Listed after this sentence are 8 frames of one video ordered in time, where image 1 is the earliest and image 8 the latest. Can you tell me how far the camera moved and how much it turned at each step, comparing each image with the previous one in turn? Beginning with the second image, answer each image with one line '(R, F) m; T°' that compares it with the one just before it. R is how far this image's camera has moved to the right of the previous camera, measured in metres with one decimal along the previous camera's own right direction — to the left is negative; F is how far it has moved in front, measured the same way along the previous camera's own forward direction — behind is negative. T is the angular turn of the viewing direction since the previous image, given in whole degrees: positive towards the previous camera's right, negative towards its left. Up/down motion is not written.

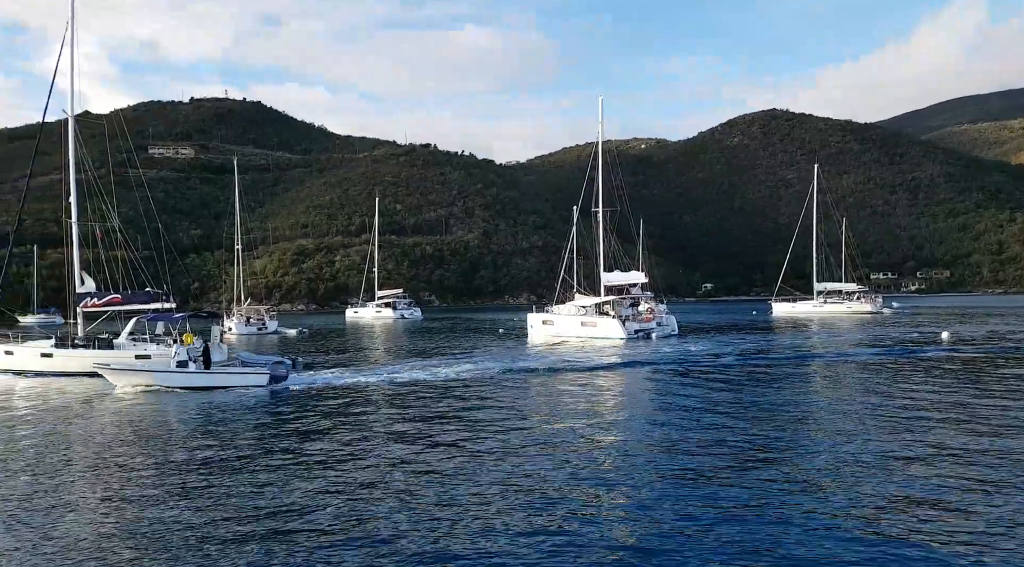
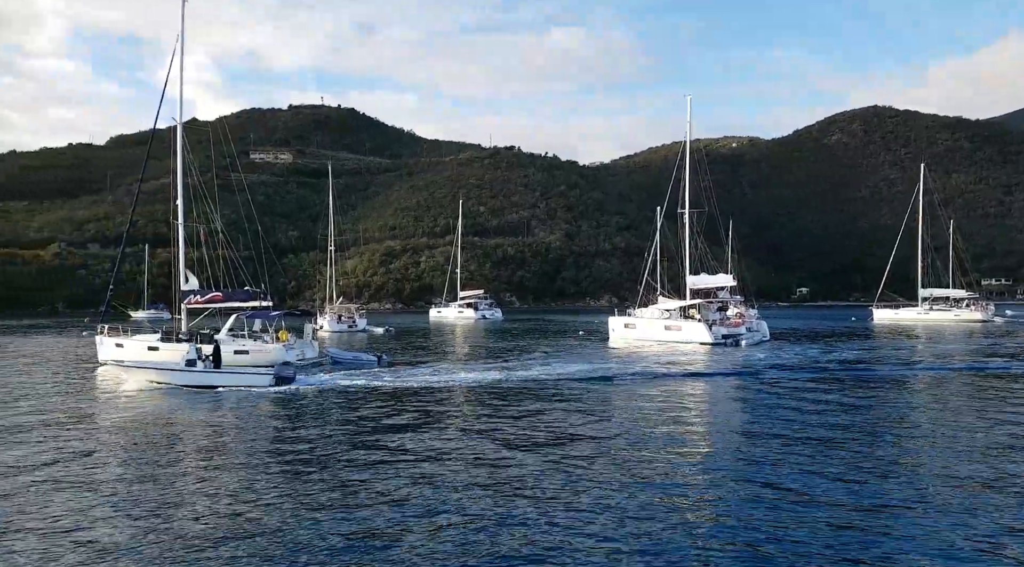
(0.0, +0.7) m; -4°
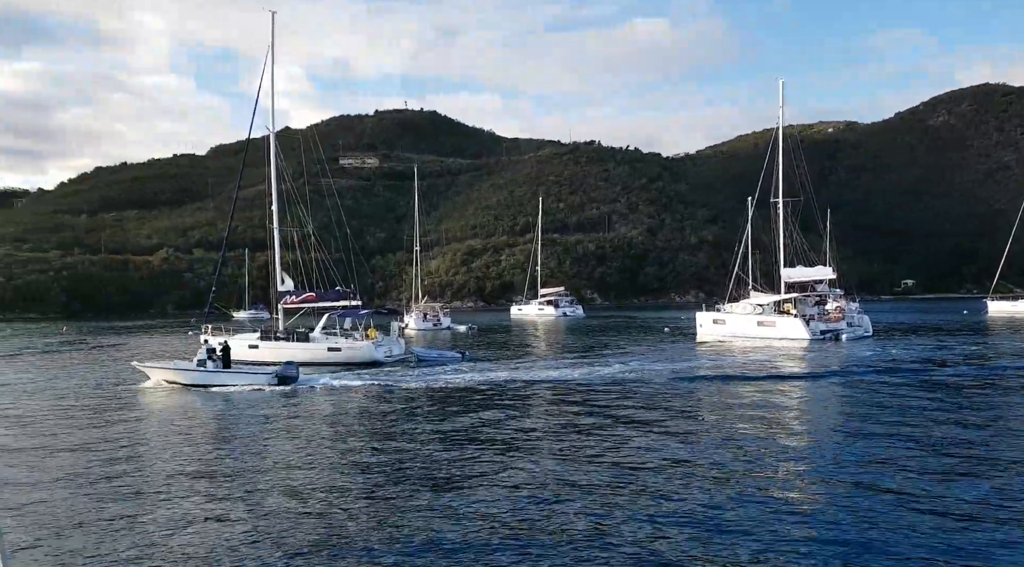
(0.0, +0.8) m; -4°
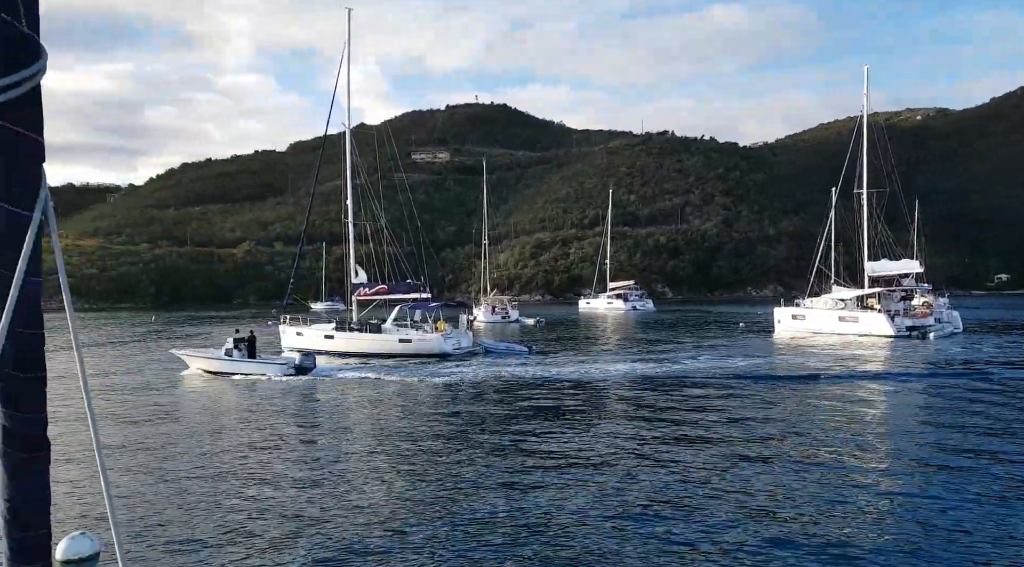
(-0.1, +0.5) m; -4°
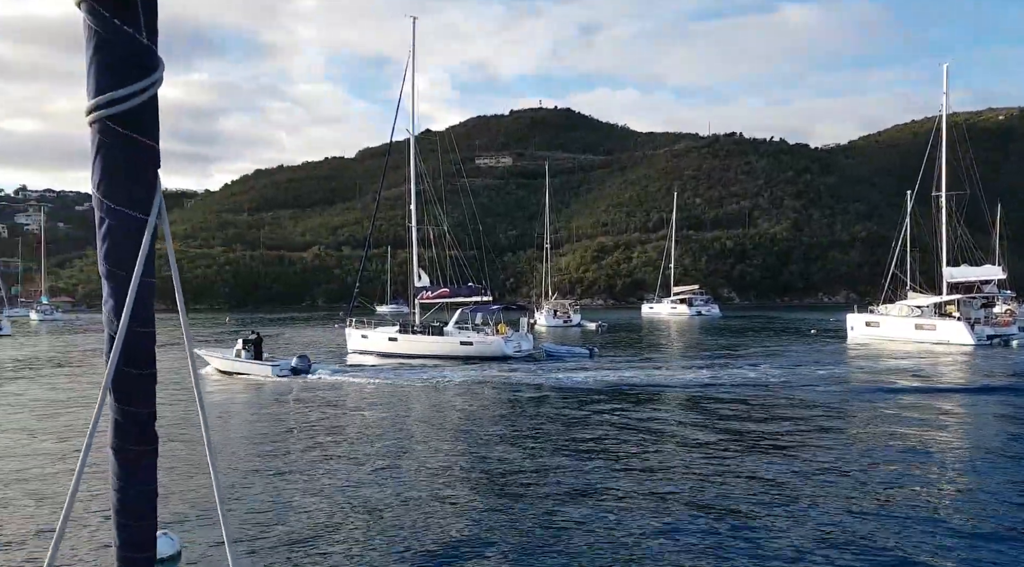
(0.0, +0.3) m; -3°
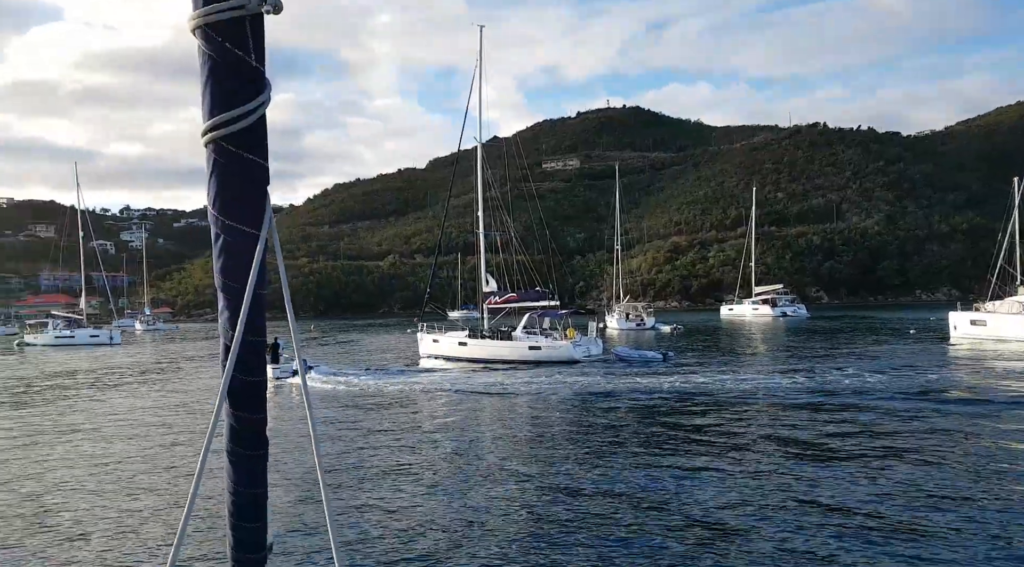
(-0.1, +1.1) m; -4°
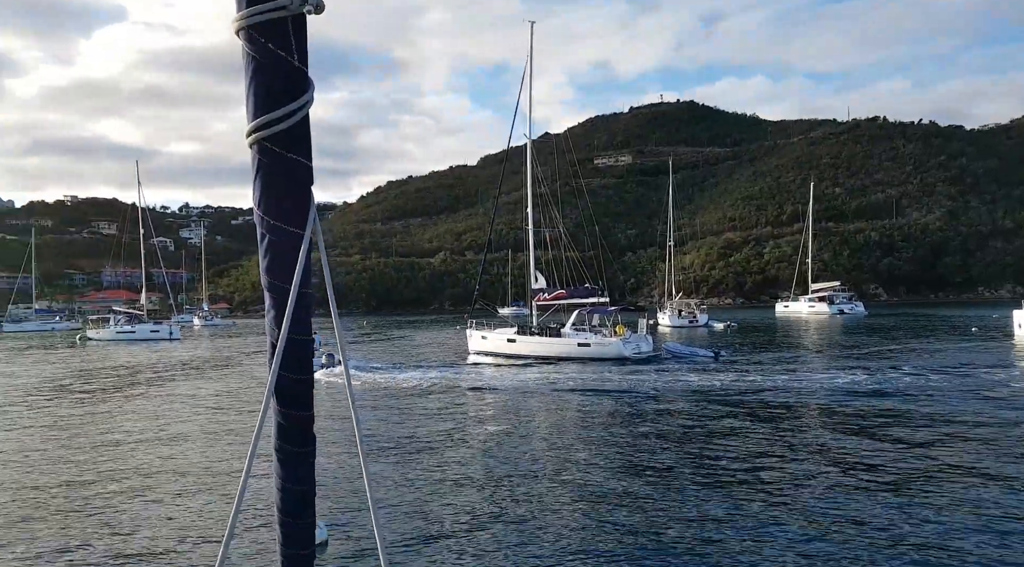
(0.0, +0.1) m; -3°
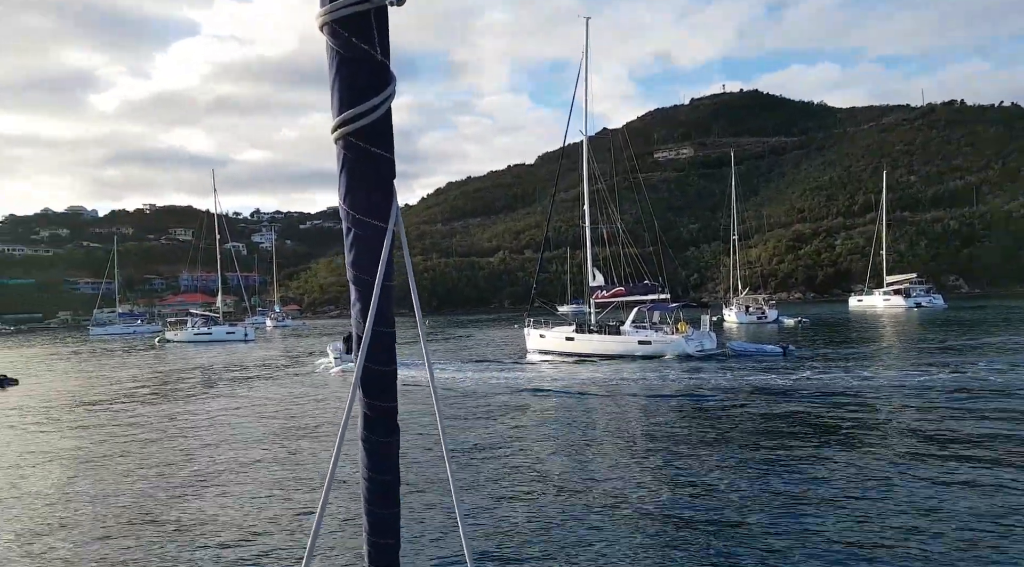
(0.0, +0.6) m; -3°
